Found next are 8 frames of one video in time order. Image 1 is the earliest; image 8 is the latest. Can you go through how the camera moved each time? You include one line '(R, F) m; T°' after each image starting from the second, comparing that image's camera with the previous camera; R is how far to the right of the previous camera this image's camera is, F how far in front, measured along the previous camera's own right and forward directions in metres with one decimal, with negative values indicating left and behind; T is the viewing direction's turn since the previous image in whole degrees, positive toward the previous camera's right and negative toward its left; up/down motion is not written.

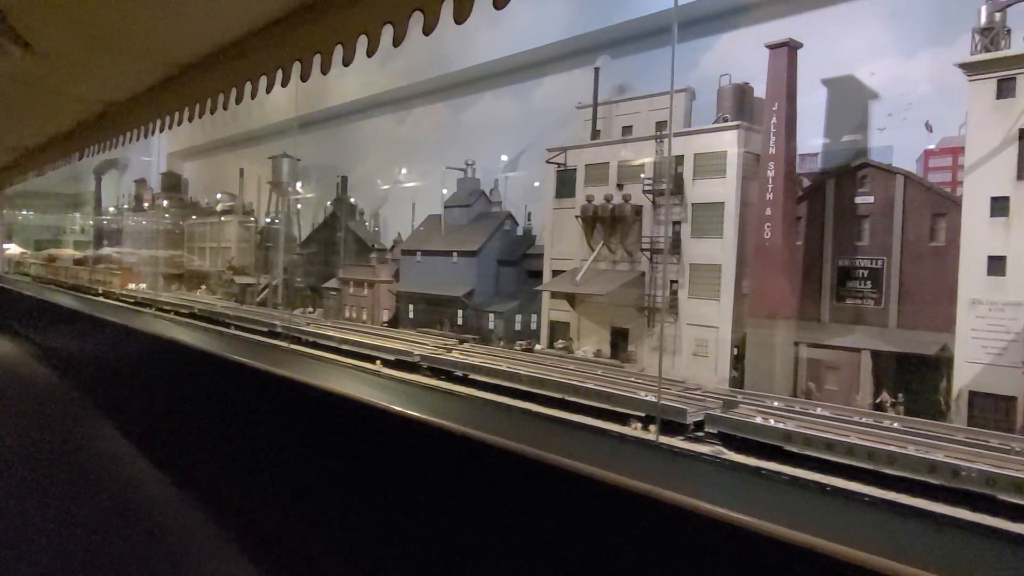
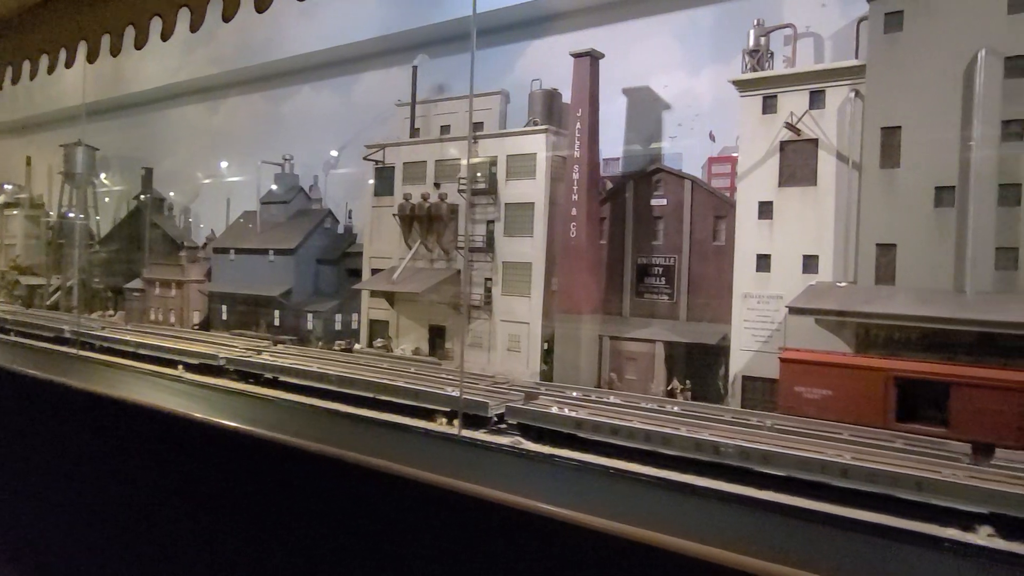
(+0.2, 0.0) m; +12°
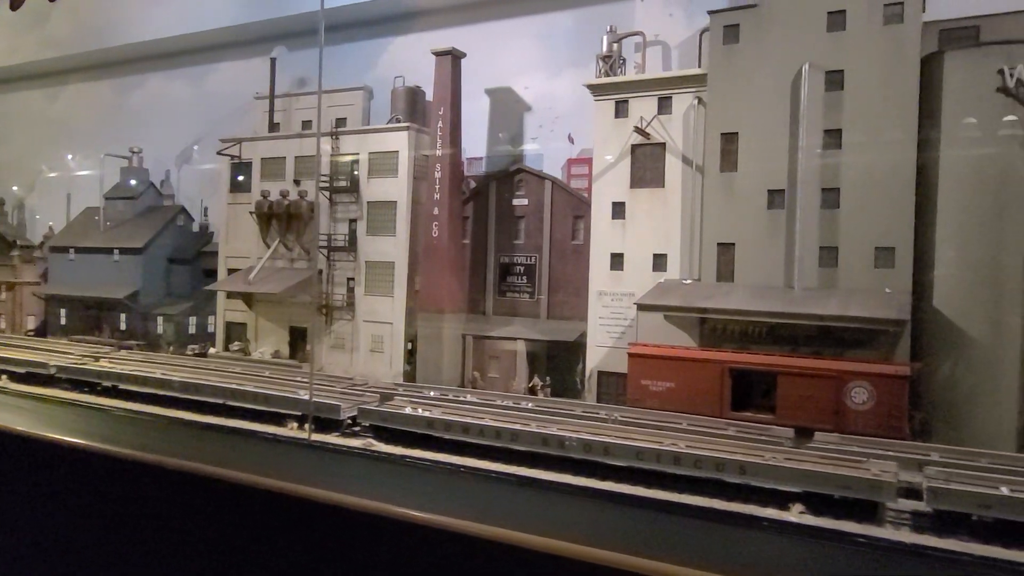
(+0.2, 0.0) m; +9°
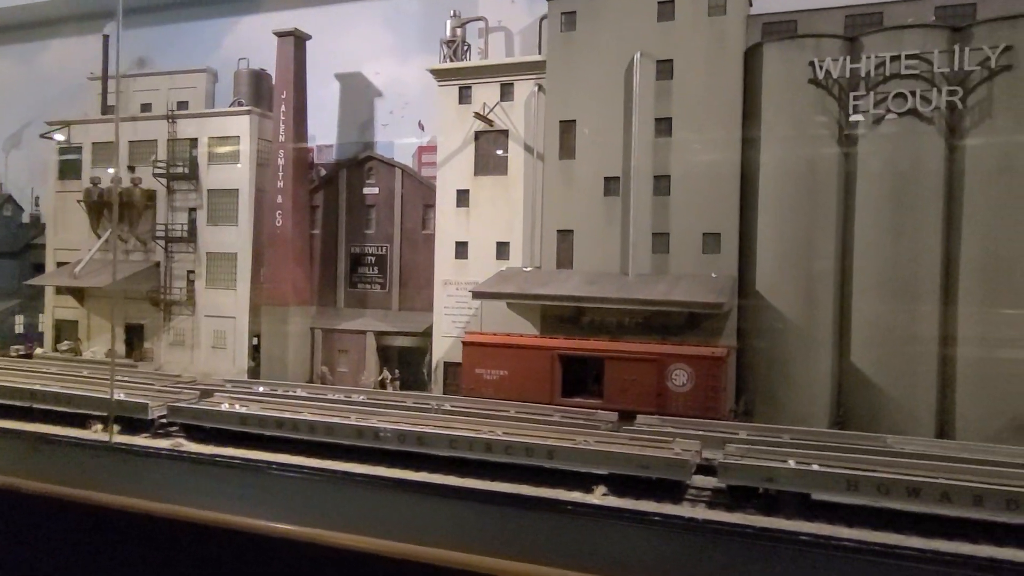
(+0.4, +0.1) m; +7°
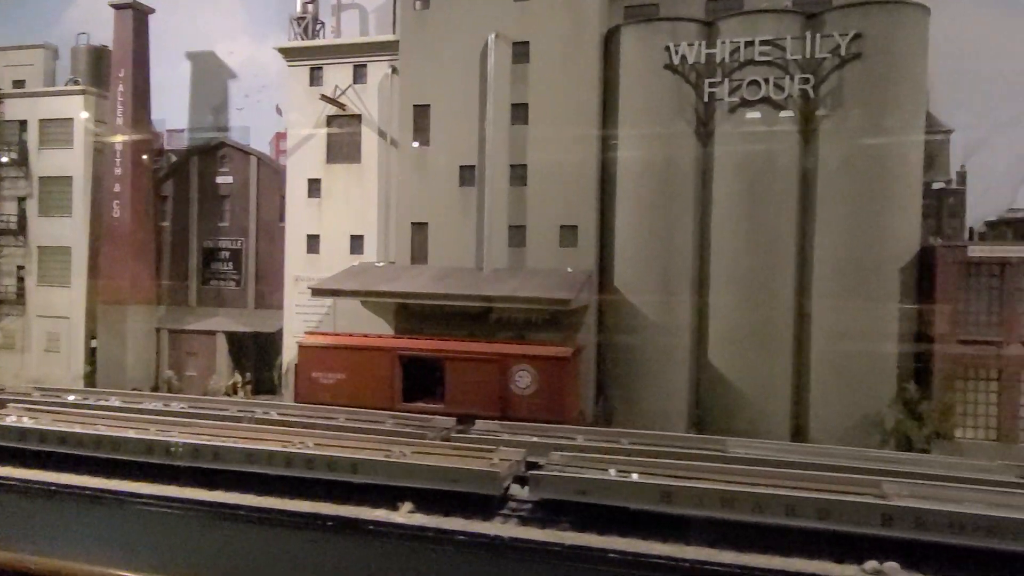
(+0.4, +0.2) m; +5°
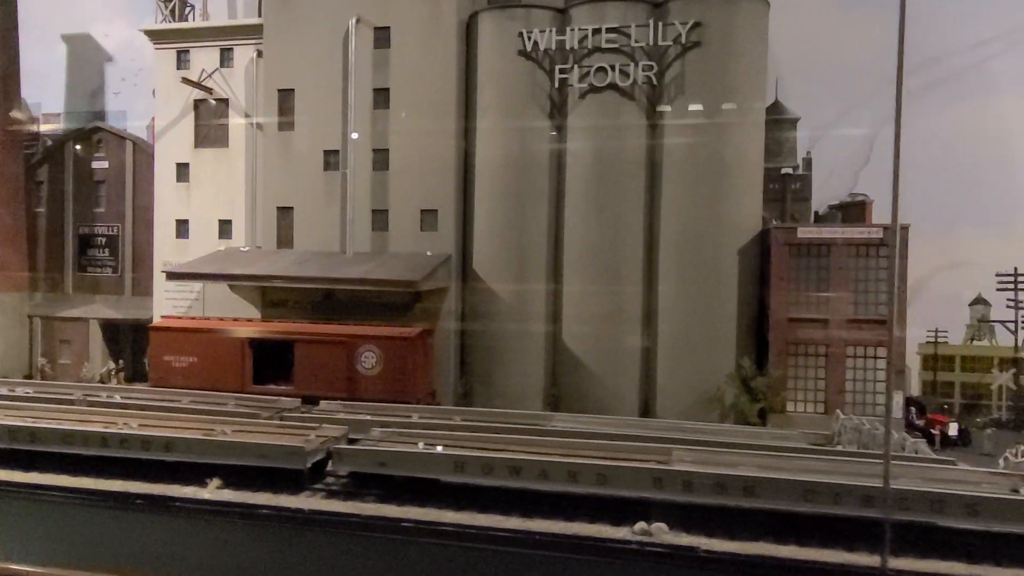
(+0.5, -0.1) m; +3°
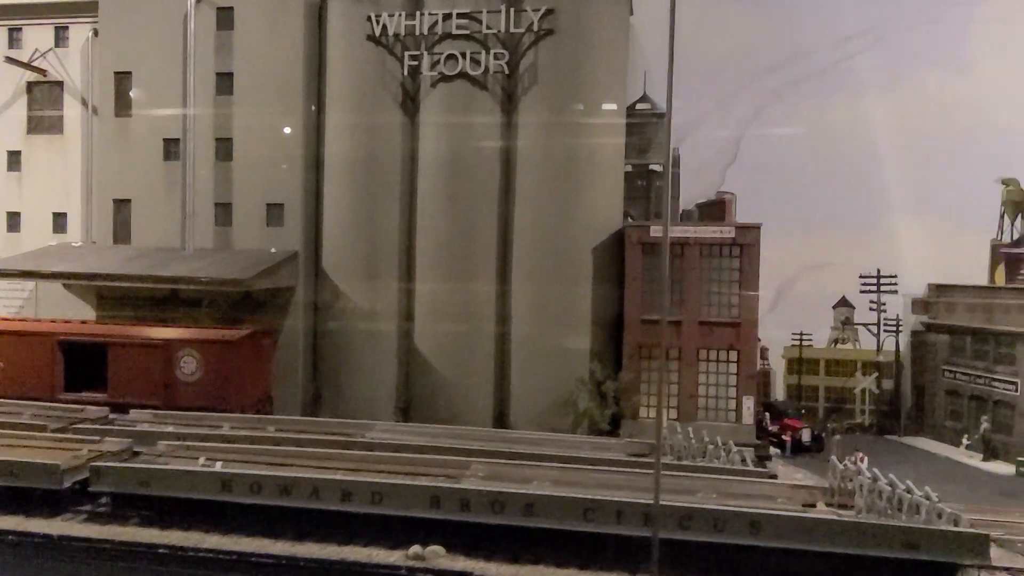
(+0.5, +0.2) m; +3°
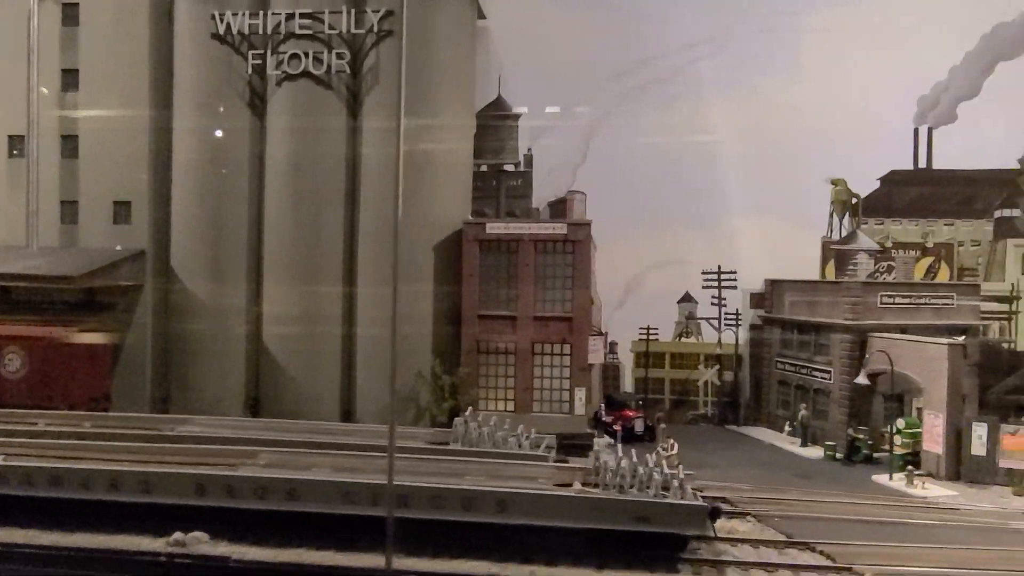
(+0.5, -0.1) m; +3°
